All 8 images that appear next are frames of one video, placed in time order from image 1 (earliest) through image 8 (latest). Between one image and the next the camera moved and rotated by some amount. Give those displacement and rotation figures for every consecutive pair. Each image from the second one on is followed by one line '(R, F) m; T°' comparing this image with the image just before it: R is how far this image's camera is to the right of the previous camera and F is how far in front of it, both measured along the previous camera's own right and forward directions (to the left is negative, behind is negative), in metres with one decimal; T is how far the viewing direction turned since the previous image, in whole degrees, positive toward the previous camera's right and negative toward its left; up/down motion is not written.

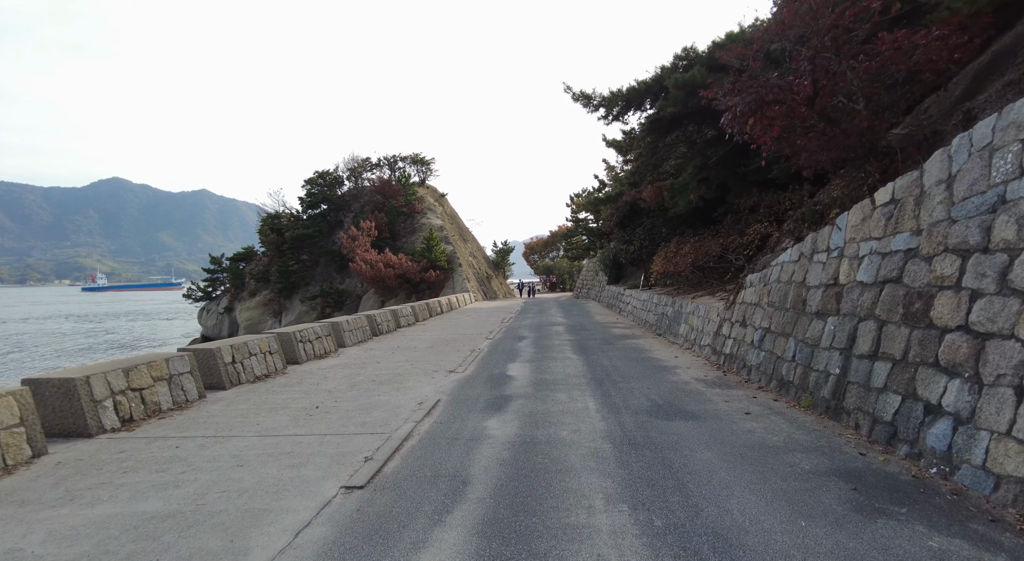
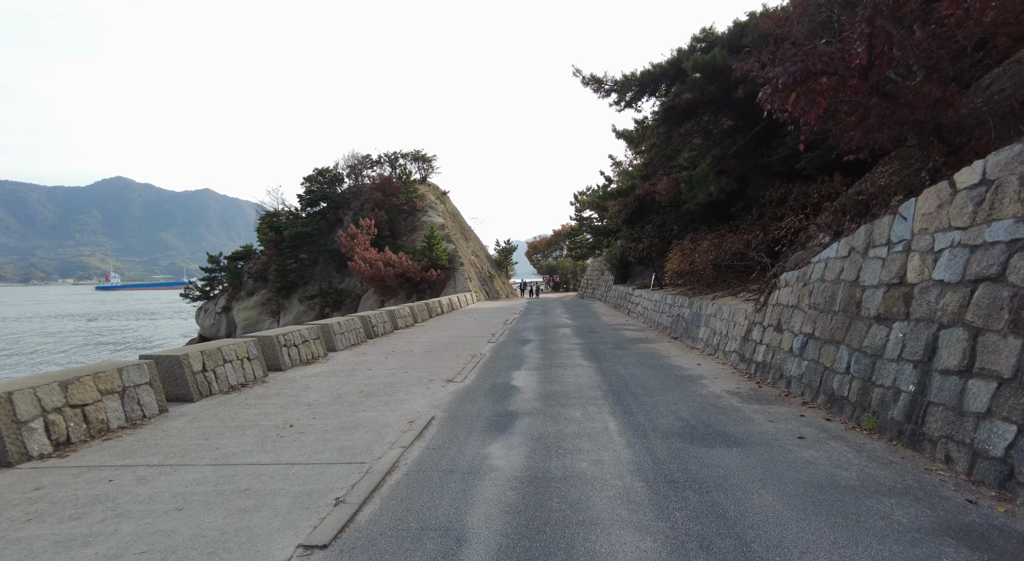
(0.0, +1.0) m; 0°
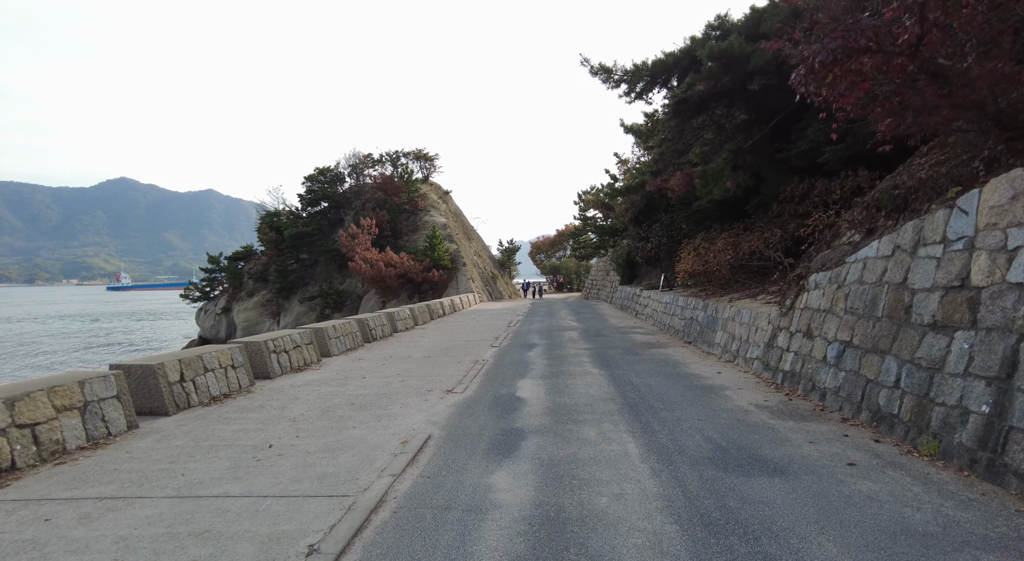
(0.0, +0.7) m; 0°
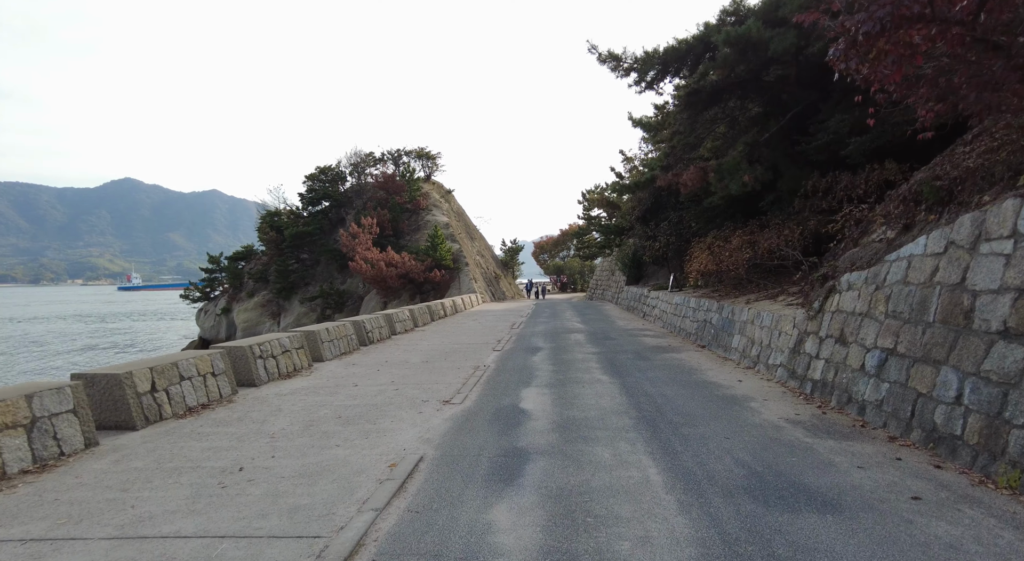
(0.0, +0.7) m; 0°
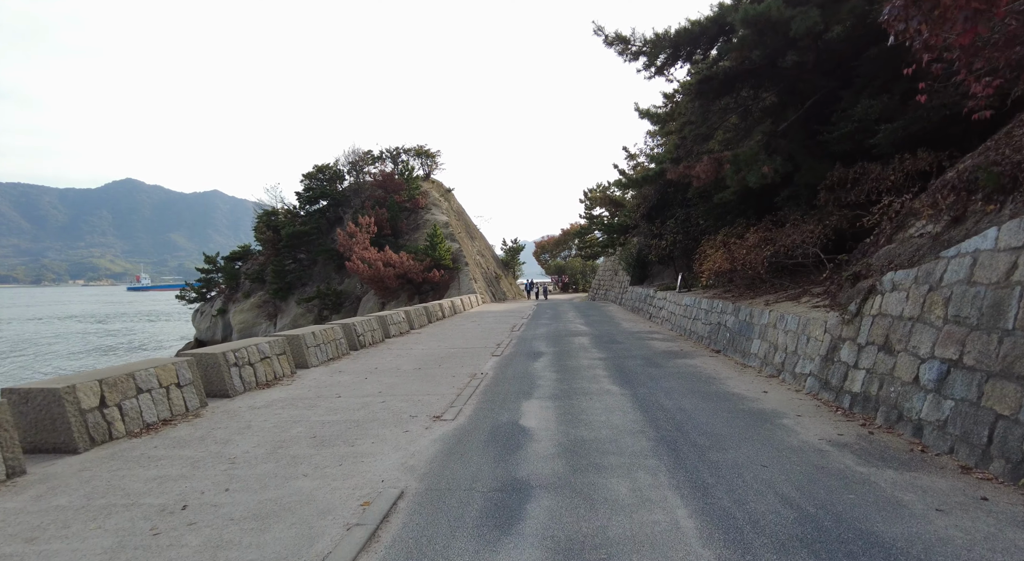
(0.0, +0.9) m; 0°
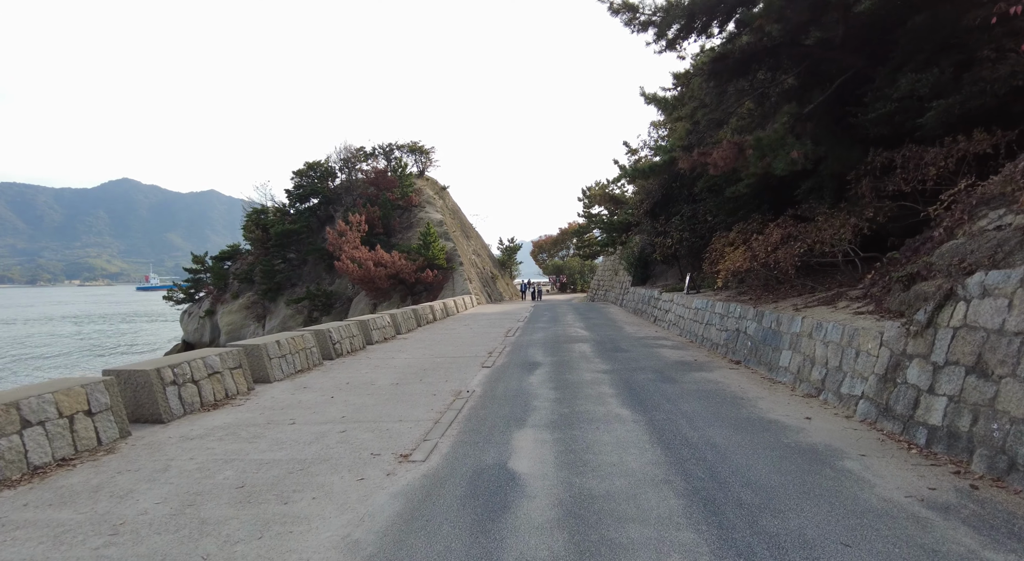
(+0.1, +1.4) m; 0°
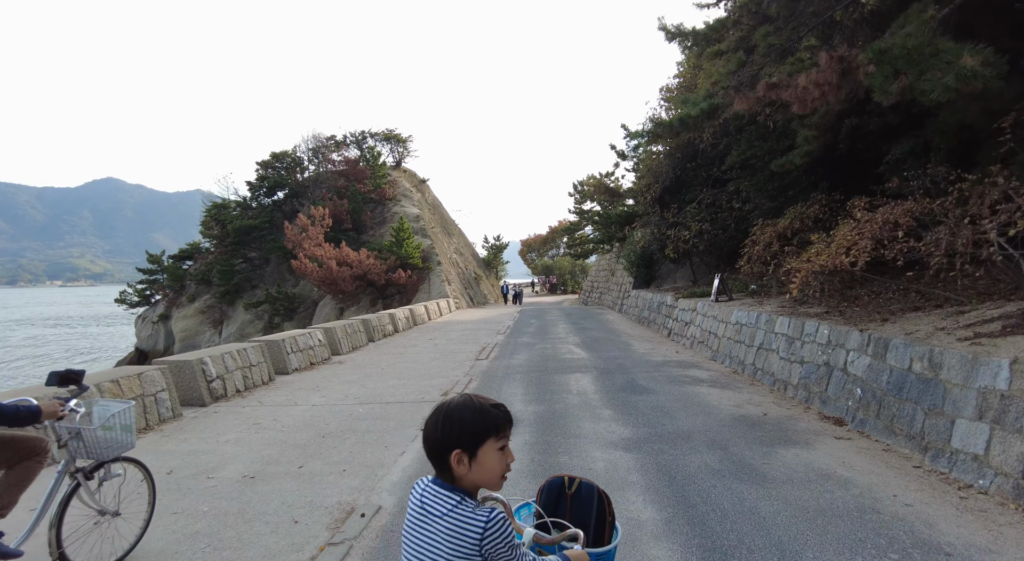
(+0.4, +4.0) m; +1°
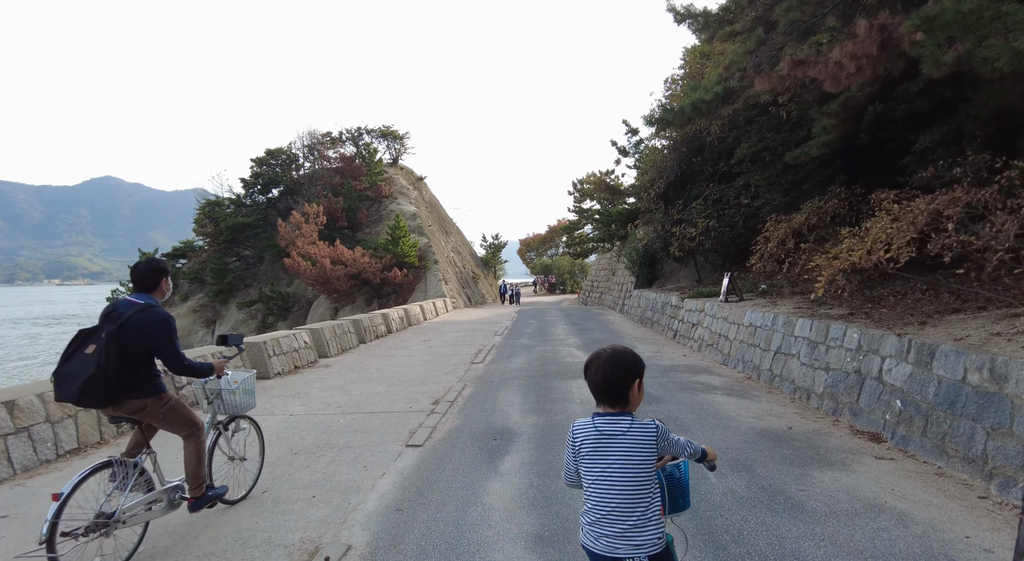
(0.0, +0.7) m; 0°
